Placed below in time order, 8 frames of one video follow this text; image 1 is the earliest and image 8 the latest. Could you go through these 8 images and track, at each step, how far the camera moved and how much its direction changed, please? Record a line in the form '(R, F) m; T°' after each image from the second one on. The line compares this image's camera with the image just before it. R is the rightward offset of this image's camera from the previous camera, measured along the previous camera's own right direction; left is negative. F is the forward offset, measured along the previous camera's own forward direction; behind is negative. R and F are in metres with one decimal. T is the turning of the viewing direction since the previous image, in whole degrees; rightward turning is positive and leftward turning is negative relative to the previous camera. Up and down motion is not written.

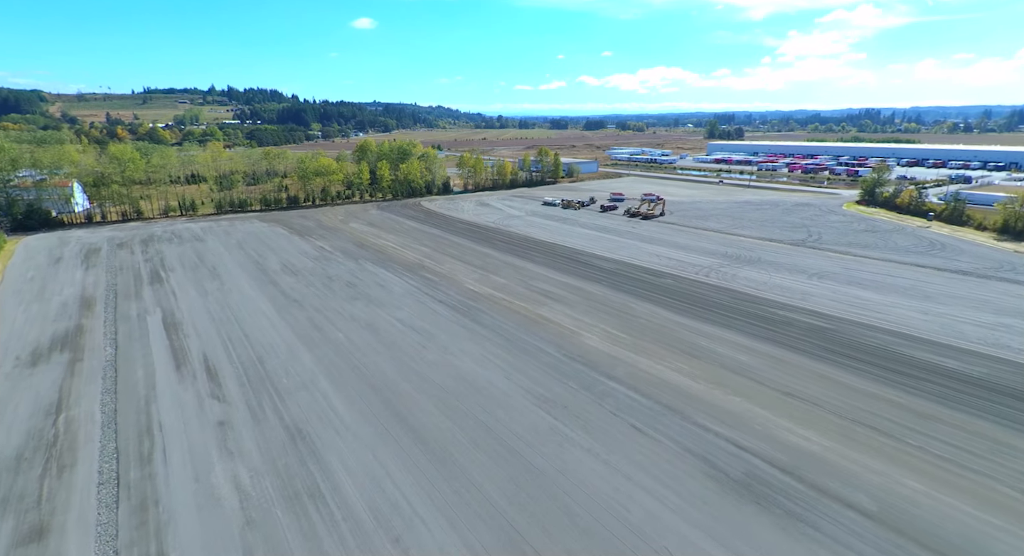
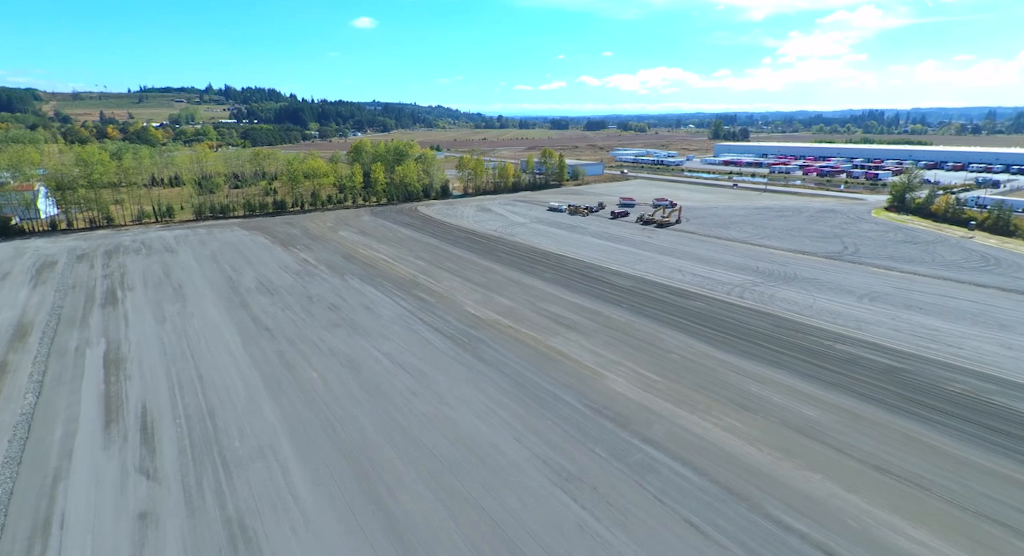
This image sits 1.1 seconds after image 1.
(-0.3, +3.3) m; 0°
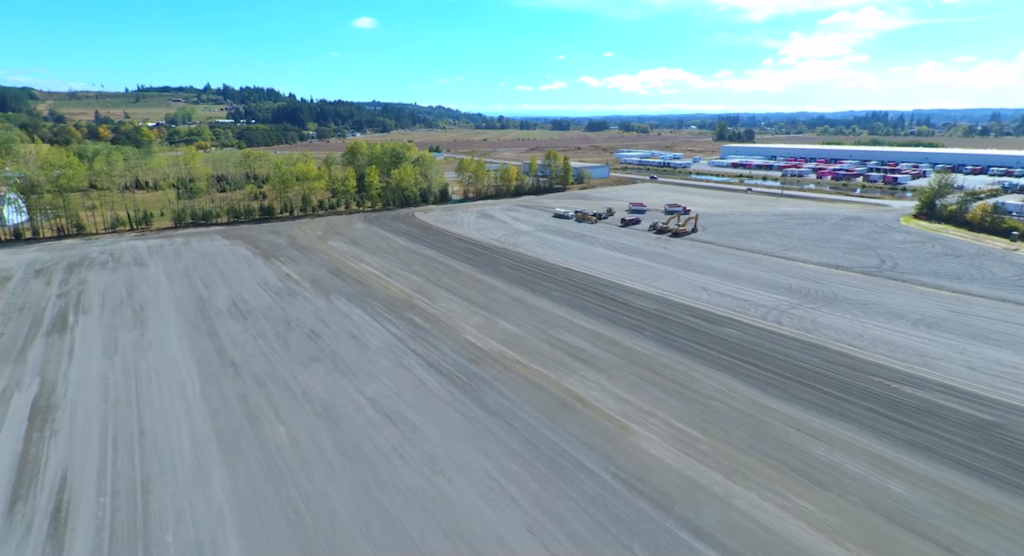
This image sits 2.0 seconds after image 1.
(-0.3, +2.9) m; 0°
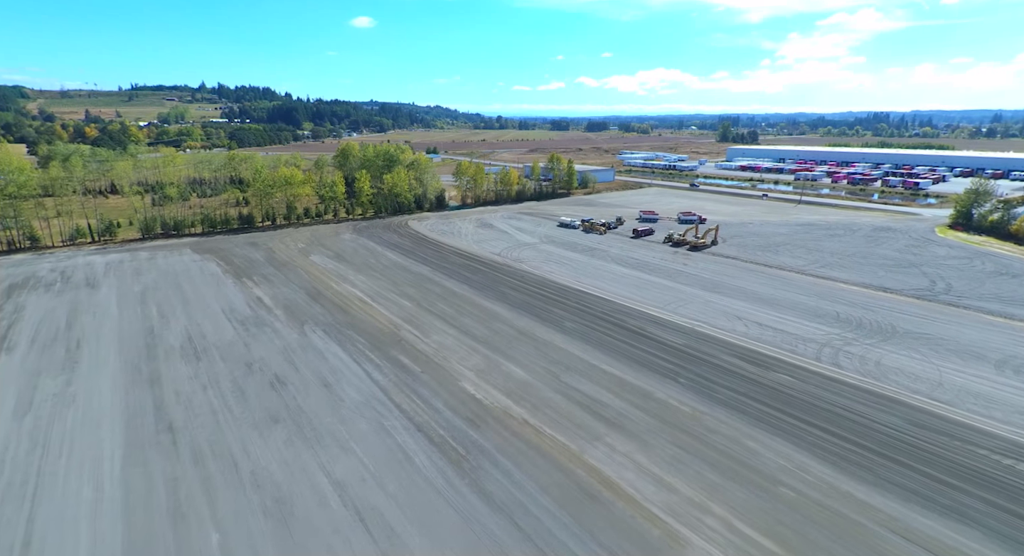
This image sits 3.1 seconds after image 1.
(-0.3, +3.4) m; 0°
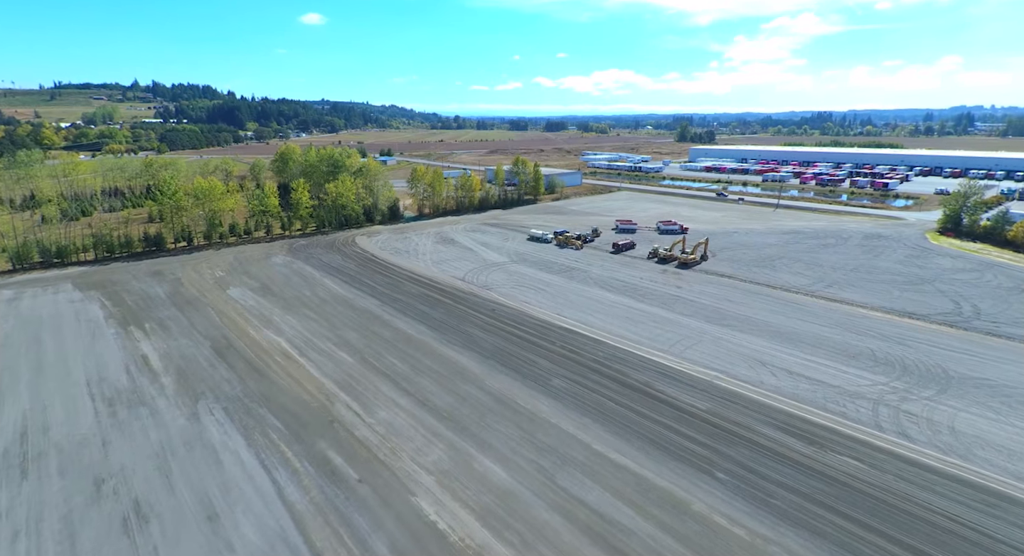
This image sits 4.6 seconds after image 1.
(-0.2, +4.7) m; +5°
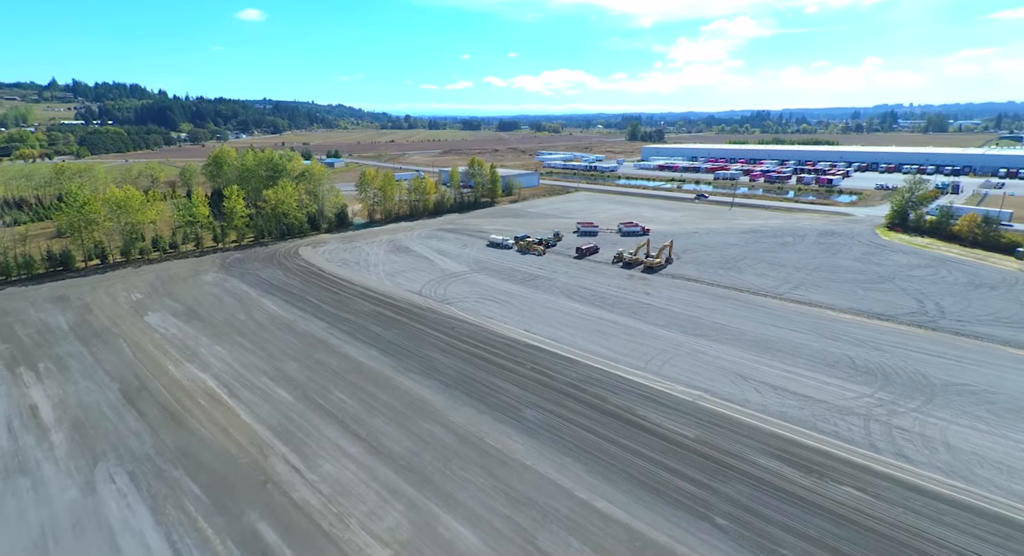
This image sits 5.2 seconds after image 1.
(-0.1, +1.8) m; +5°
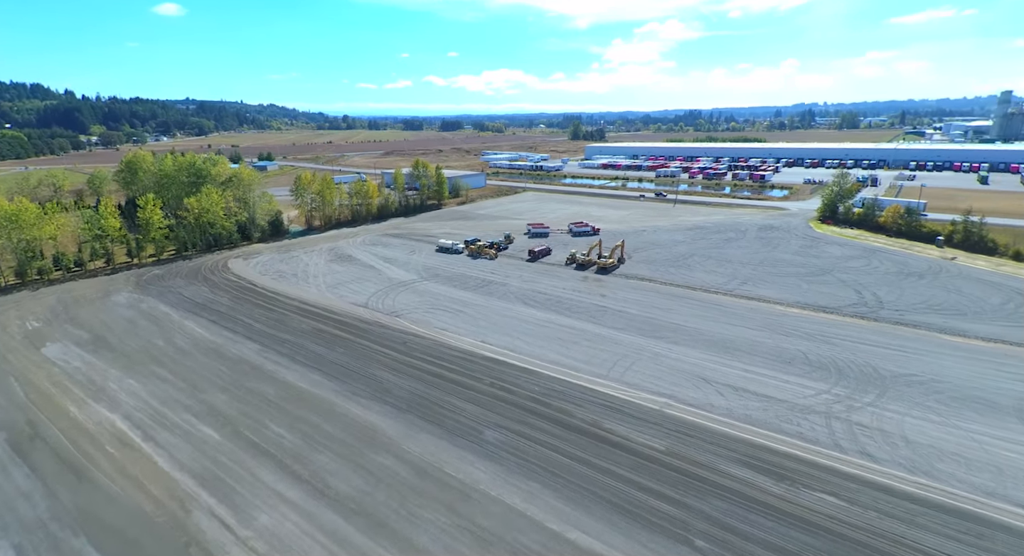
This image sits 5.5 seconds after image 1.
(-0.2, +1.1) m; +6°
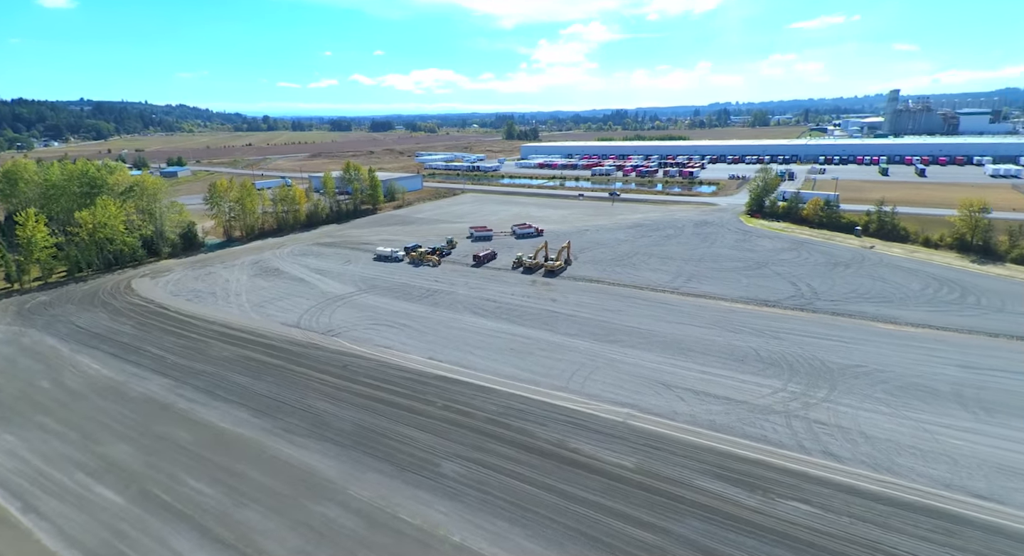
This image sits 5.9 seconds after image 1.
(-0.3, +1.2) m; +7°
